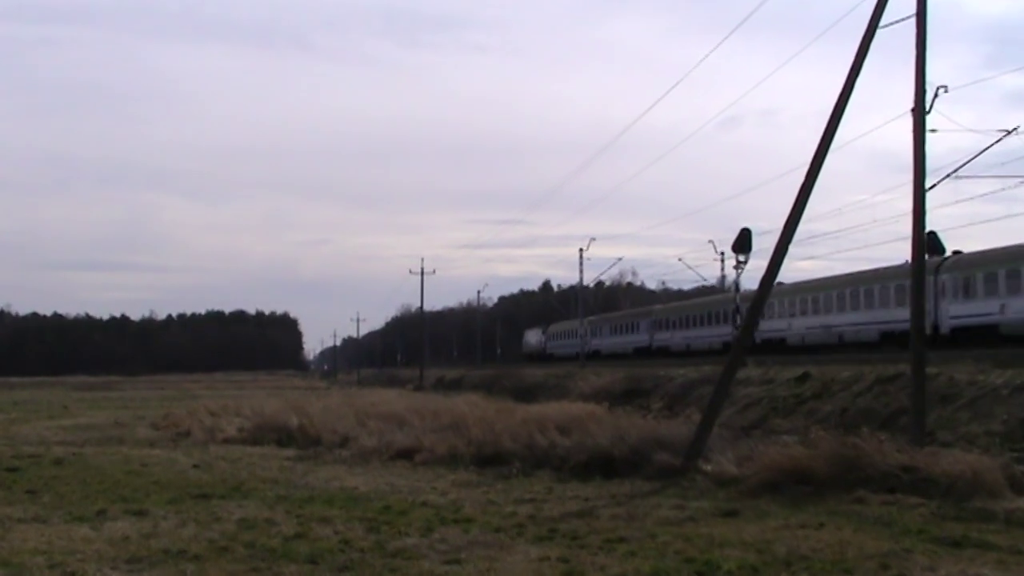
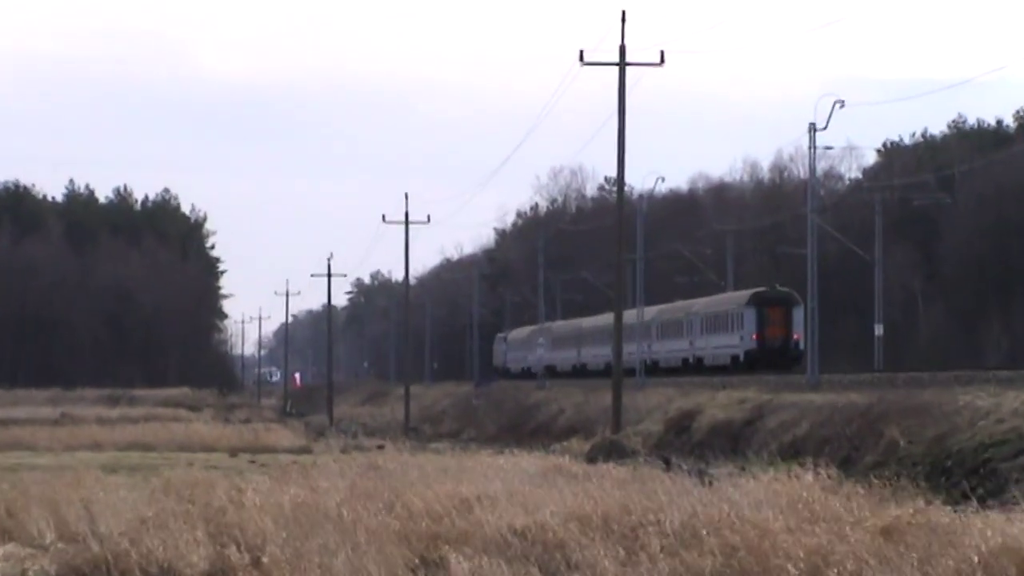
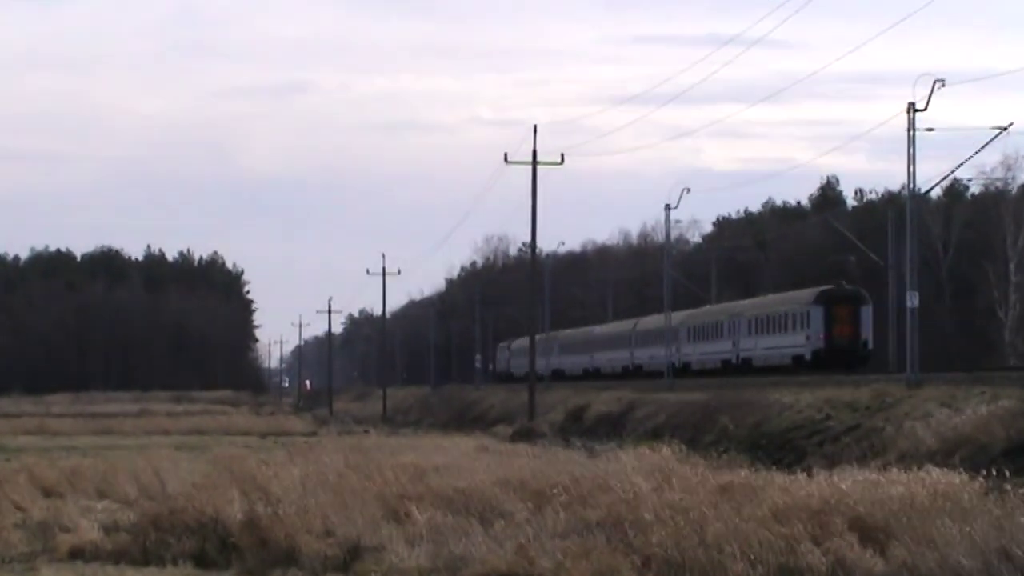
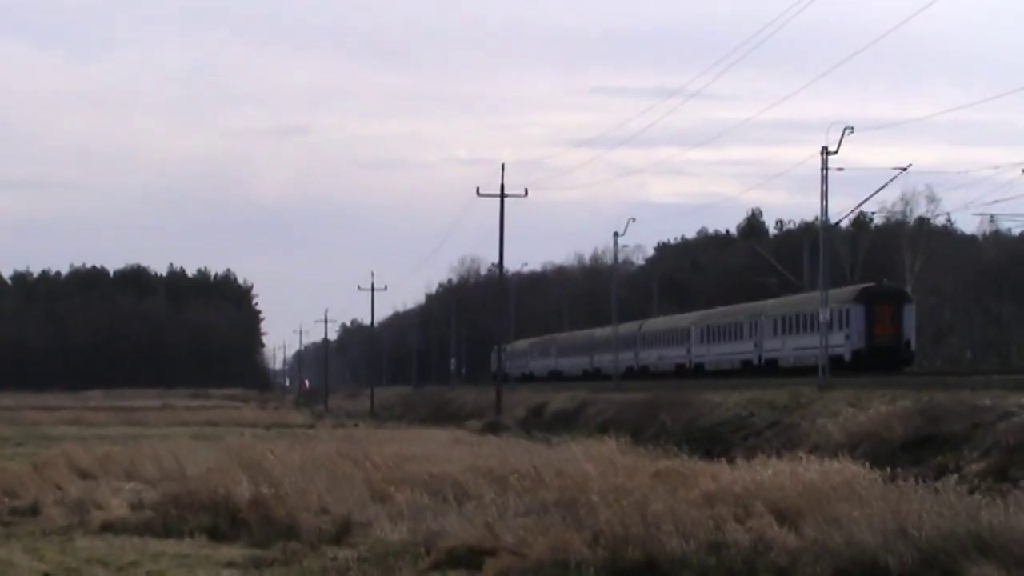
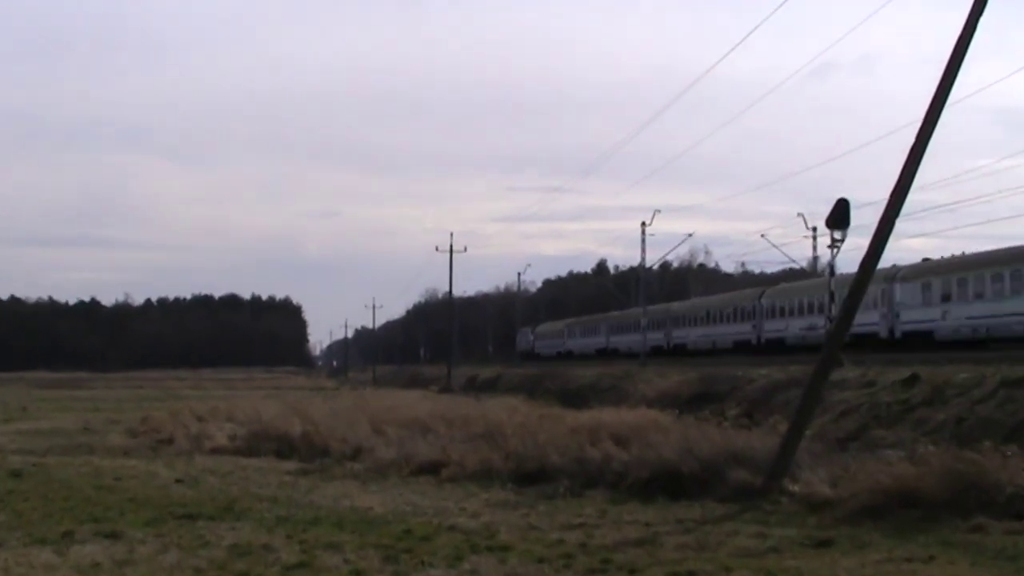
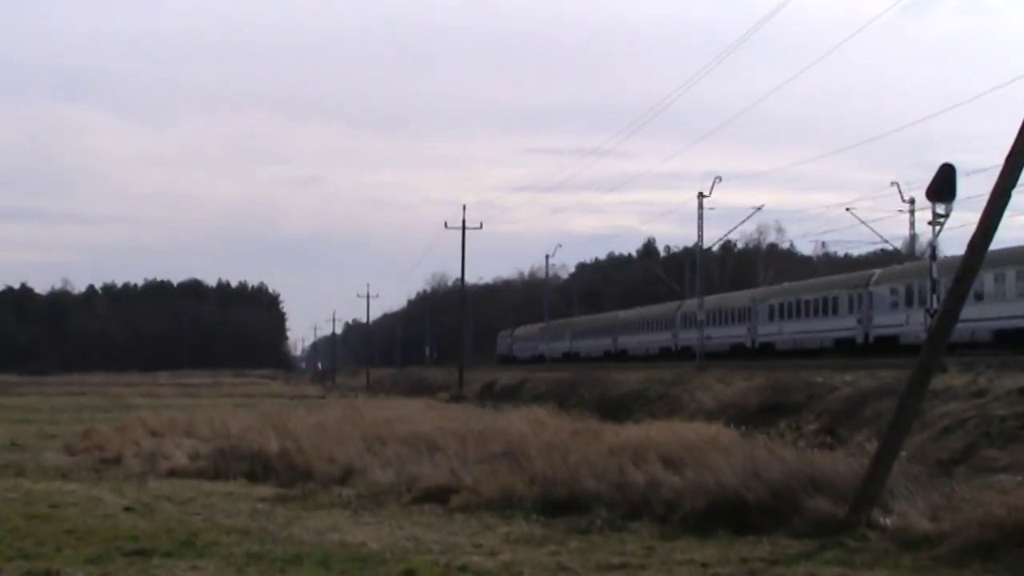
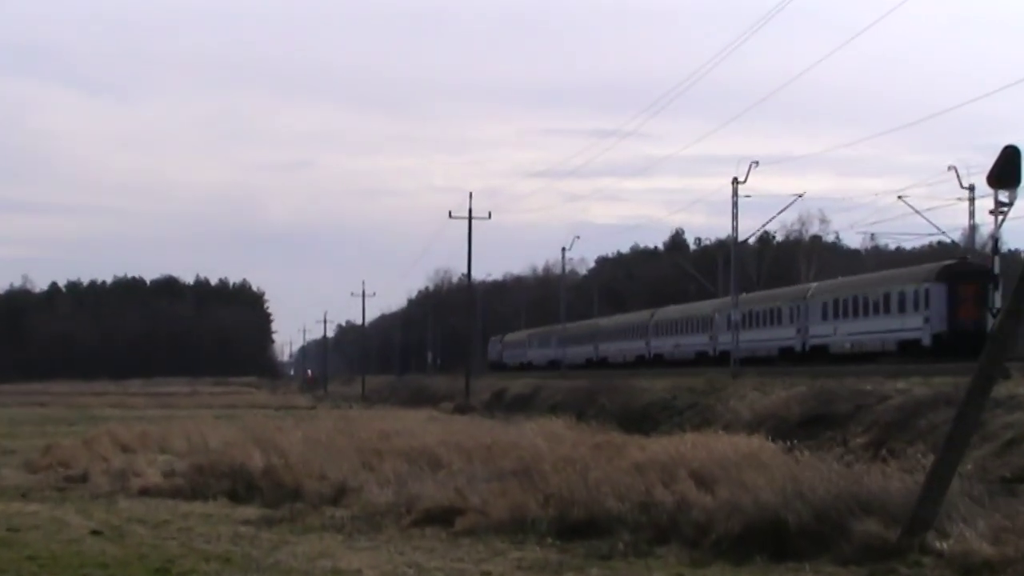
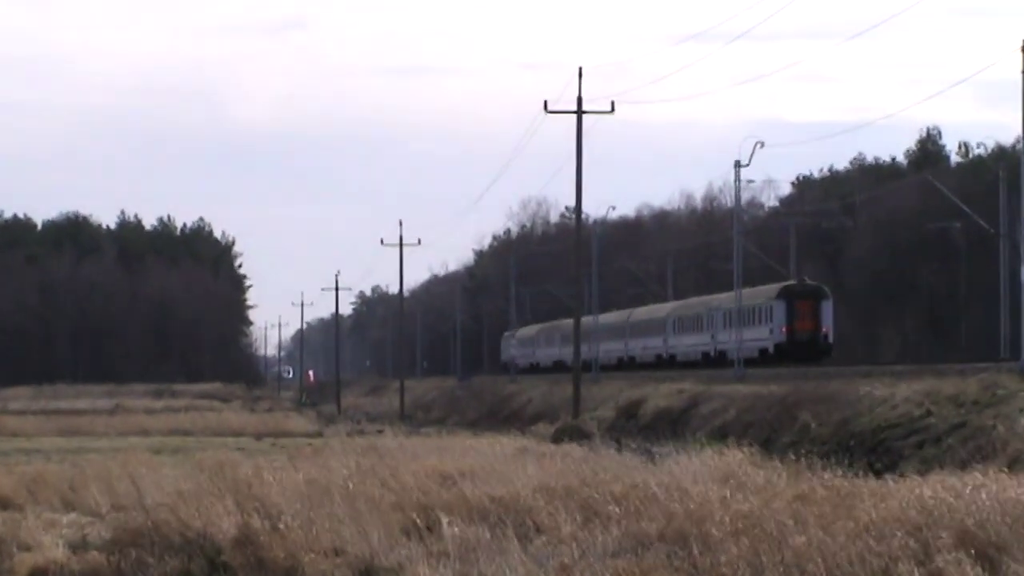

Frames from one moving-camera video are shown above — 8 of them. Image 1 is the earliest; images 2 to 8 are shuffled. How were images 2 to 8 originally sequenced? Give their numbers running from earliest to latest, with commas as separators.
5, 6, 7, 4, 3, 8, 2
